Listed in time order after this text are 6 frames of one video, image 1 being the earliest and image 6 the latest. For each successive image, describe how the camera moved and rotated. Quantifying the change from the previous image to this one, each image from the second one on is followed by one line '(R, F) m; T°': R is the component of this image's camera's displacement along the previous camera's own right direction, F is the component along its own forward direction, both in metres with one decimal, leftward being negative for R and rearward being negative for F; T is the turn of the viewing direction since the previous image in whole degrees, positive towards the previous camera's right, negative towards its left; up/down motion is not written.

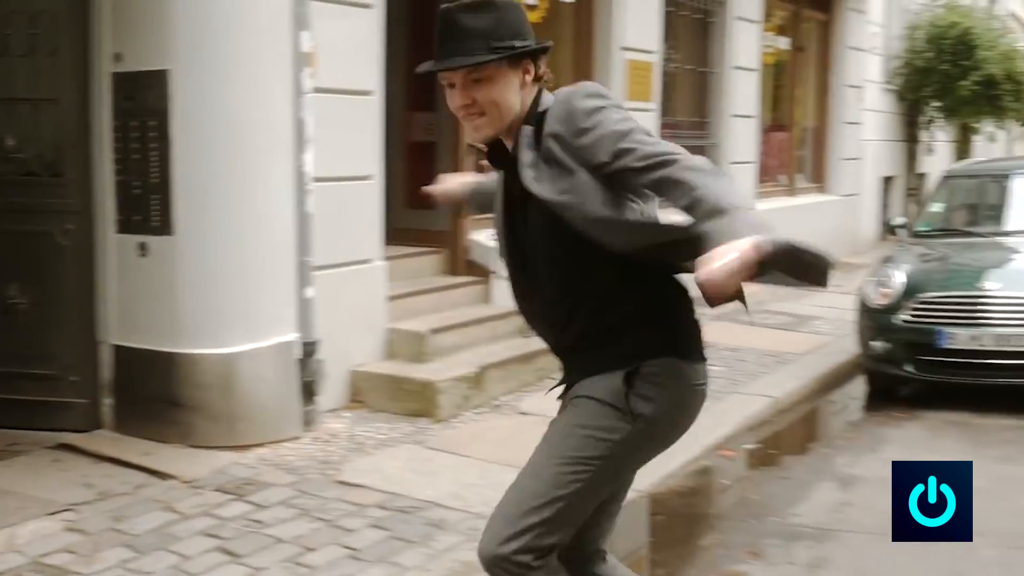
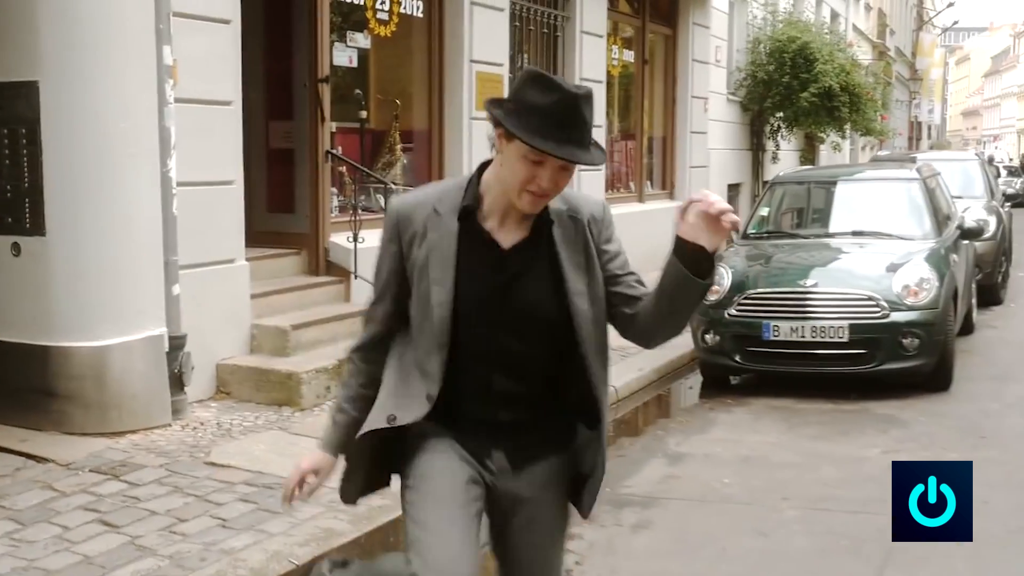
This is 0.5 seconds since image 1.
(0.0, -0.5) m; +4°
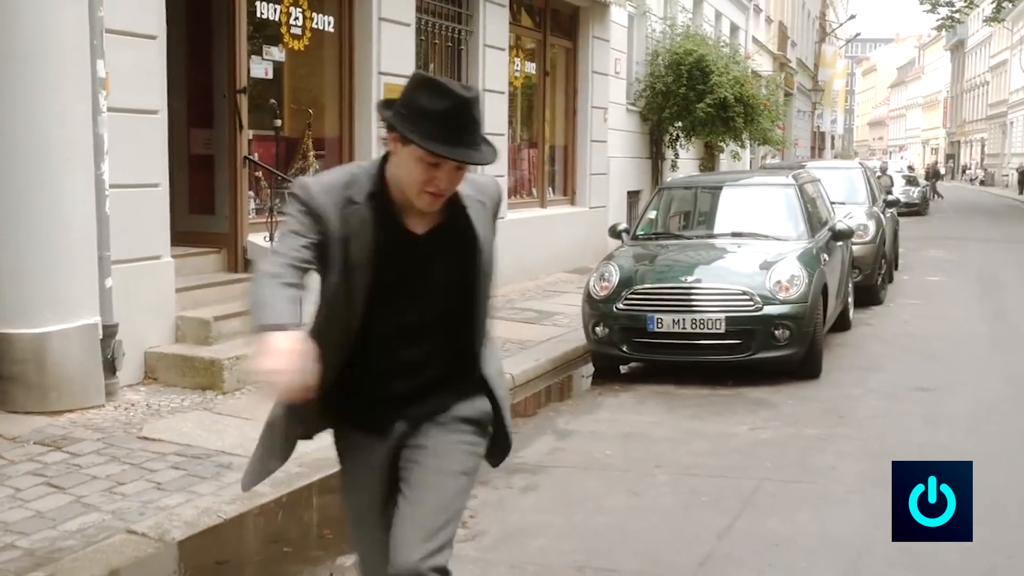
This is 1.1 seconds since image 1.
(0.0, -0.7) m; +3°
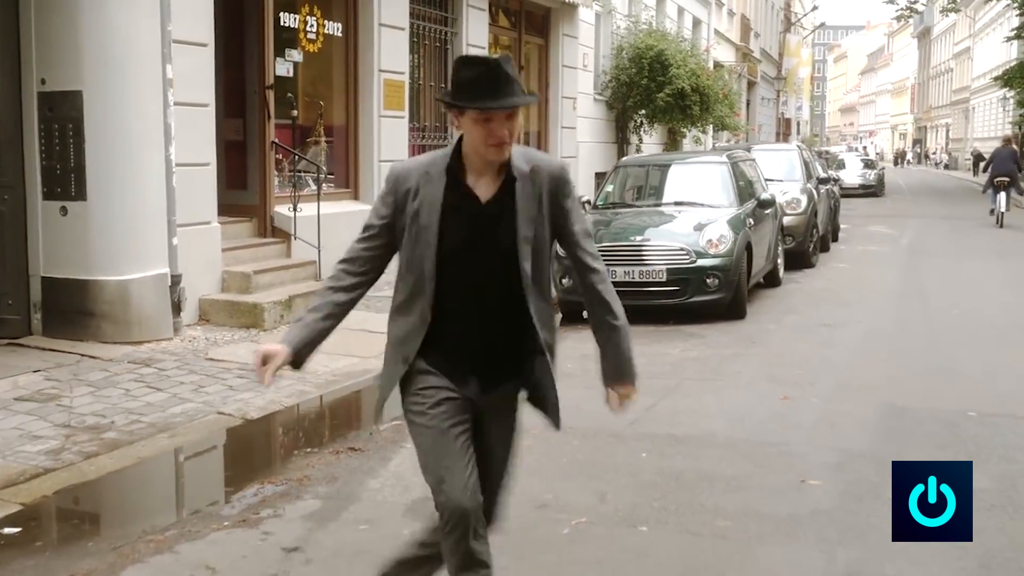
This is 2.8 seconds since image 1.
(0.0, -1.9) m; +1°
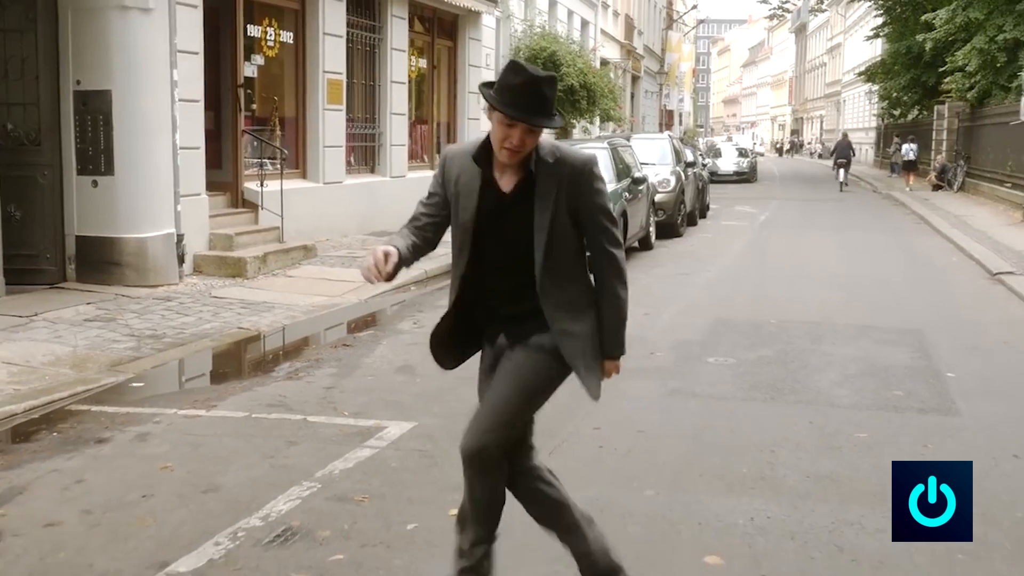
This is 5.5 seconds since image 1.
(-0.2, -2.6) m; +3°
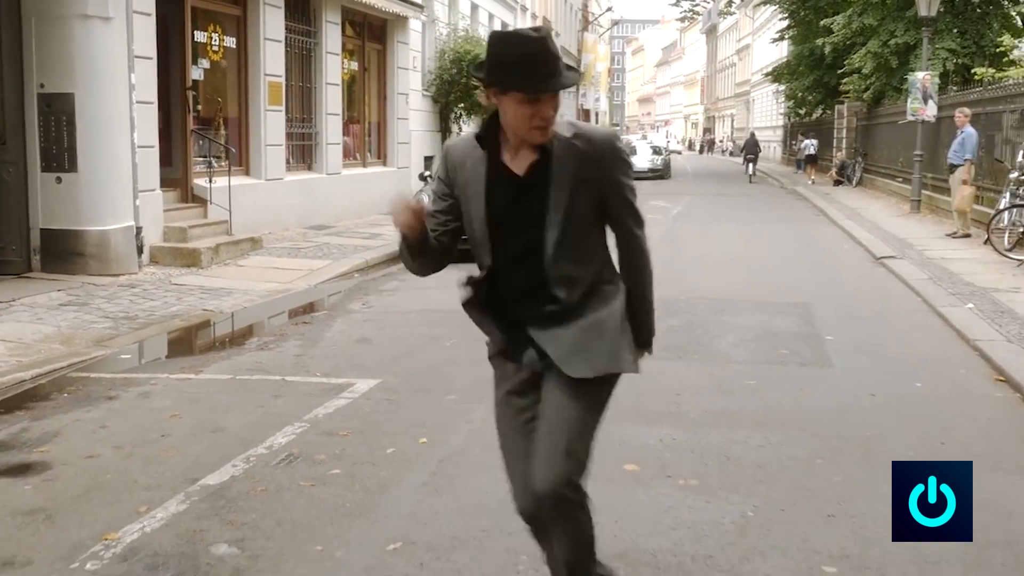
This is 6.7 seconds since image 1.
(-0.1, -1.1) m; +2°
